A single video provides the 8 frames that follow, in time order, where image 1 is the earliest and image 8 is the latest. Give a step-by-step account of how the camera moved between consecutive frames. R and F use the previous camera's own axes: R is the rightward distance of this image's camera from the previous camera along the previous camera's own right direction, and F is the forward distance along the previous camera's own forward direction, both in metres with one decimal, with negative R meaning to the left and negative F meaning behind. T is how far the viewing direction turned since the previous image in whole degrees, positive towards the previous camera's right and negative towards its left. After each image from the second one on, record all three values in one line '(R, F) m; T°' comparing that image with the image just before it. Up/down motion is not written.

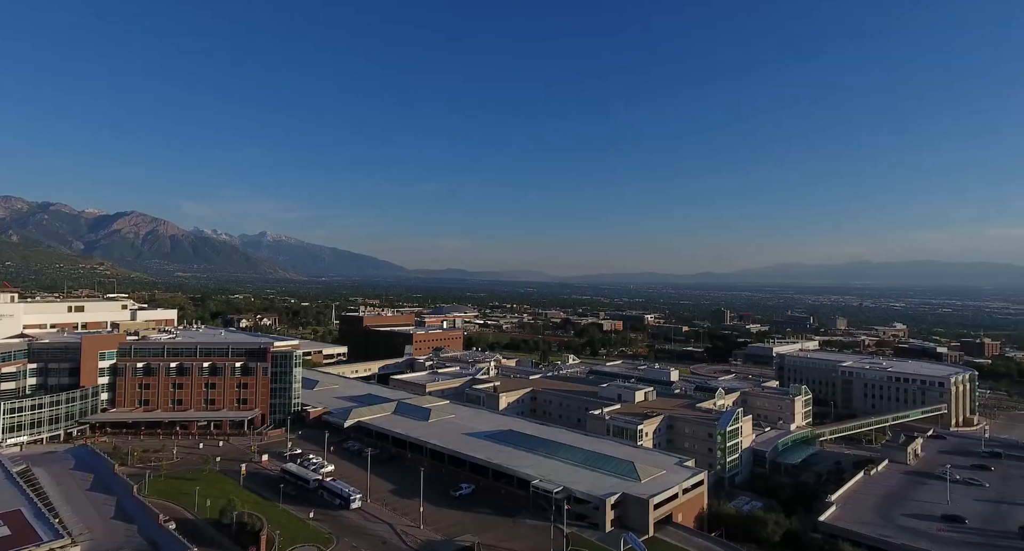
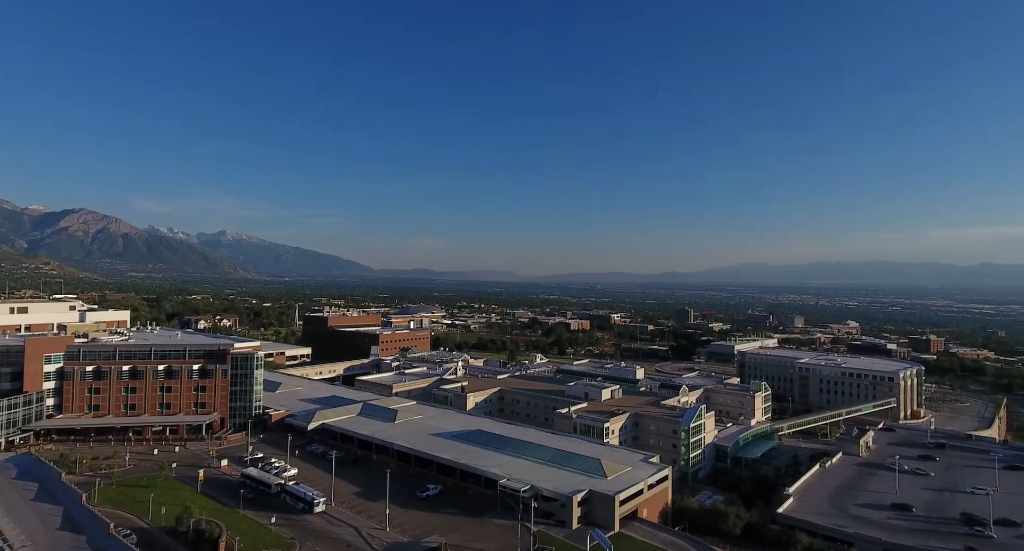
(0.0, -0.6) m; +3°
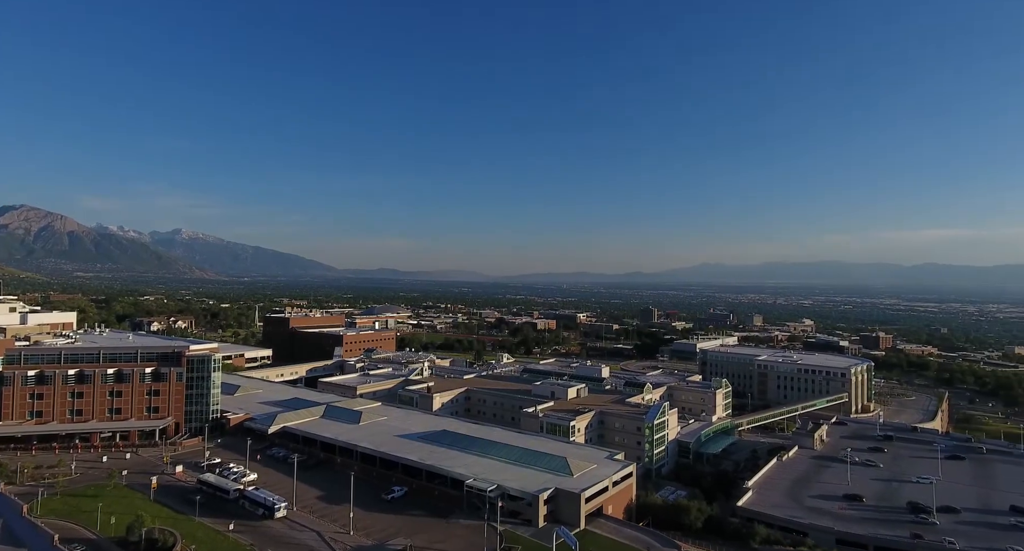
(0.0, -0.5) m; +3°
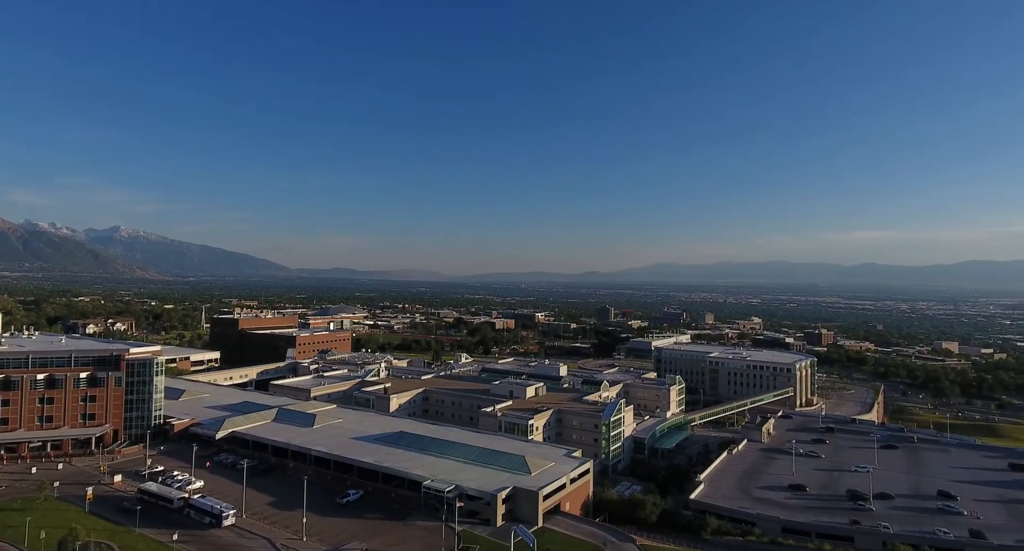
(0.0, -0.6) m; +4°
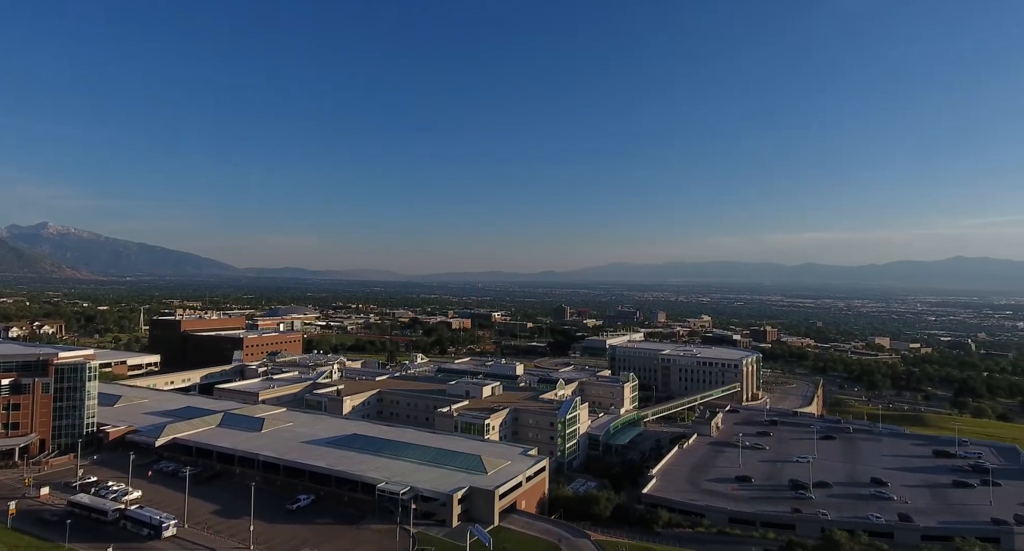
(+0.1, -0.4) m; +4°
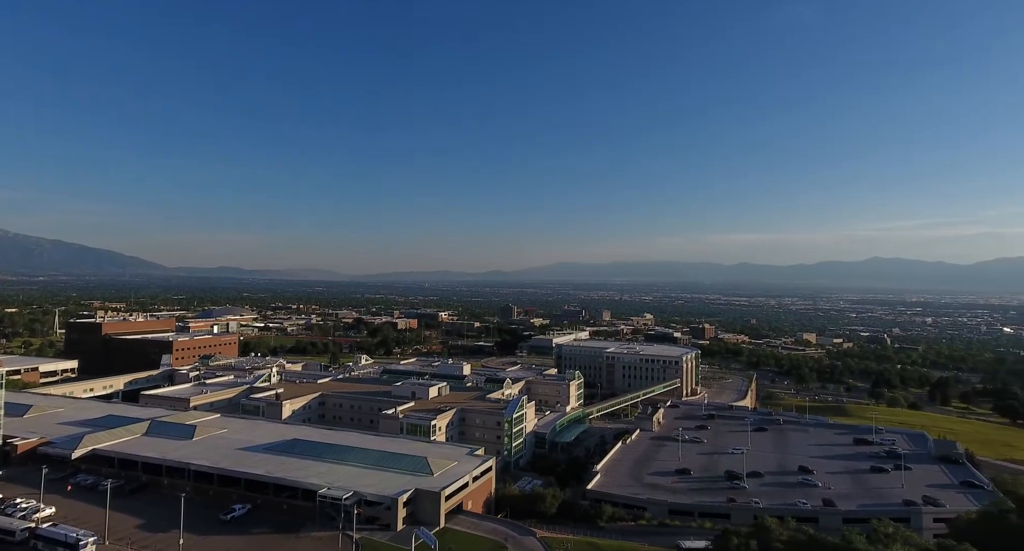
(+0.1, -0.5) m; +5°
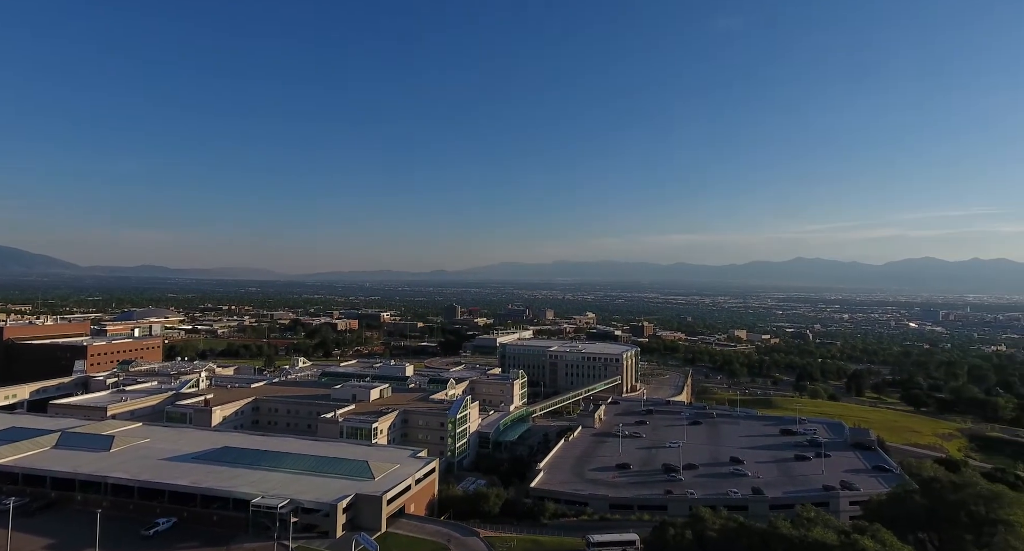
(+0.2, -0.2) m; +5°
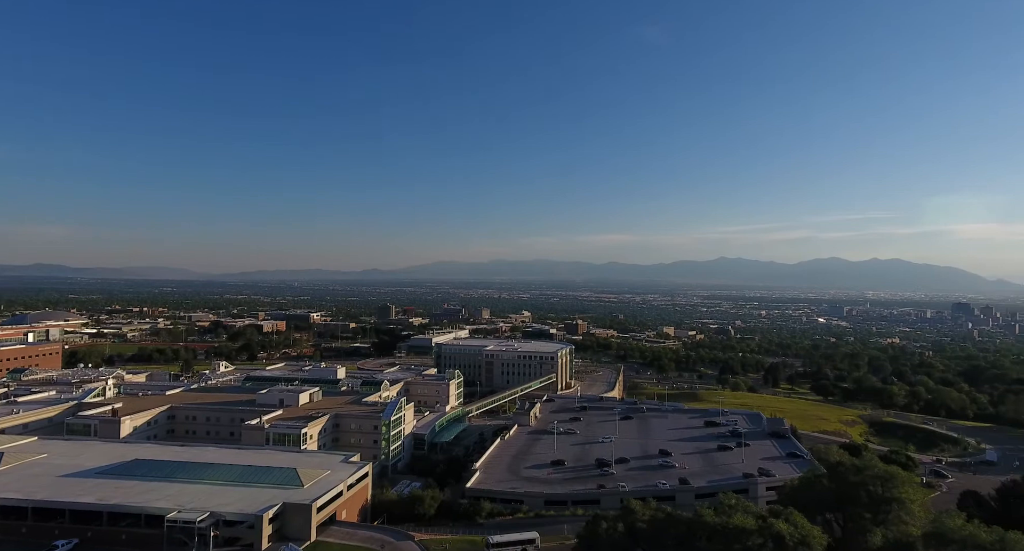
(+0.2, +0.2) m; +6°
